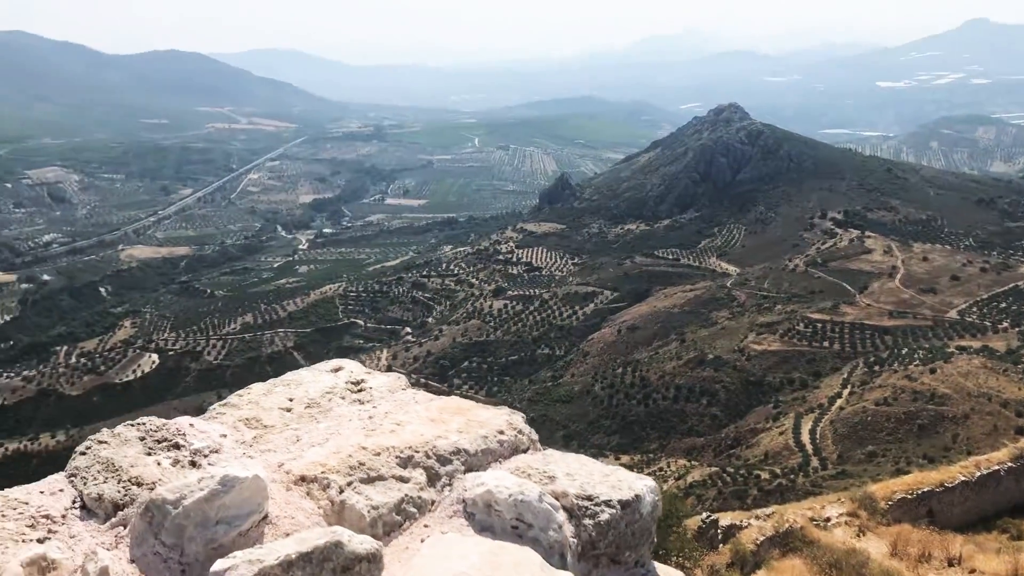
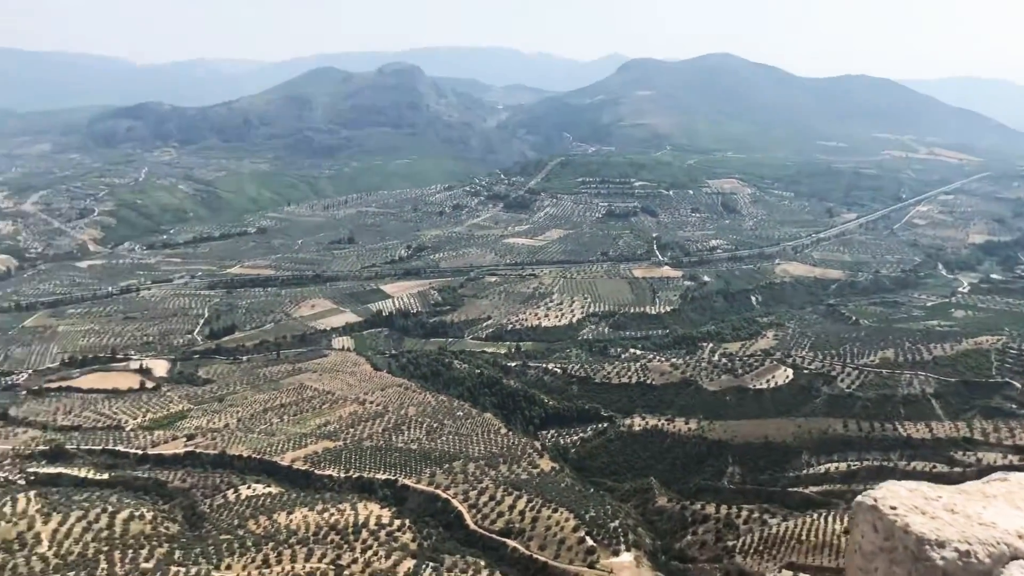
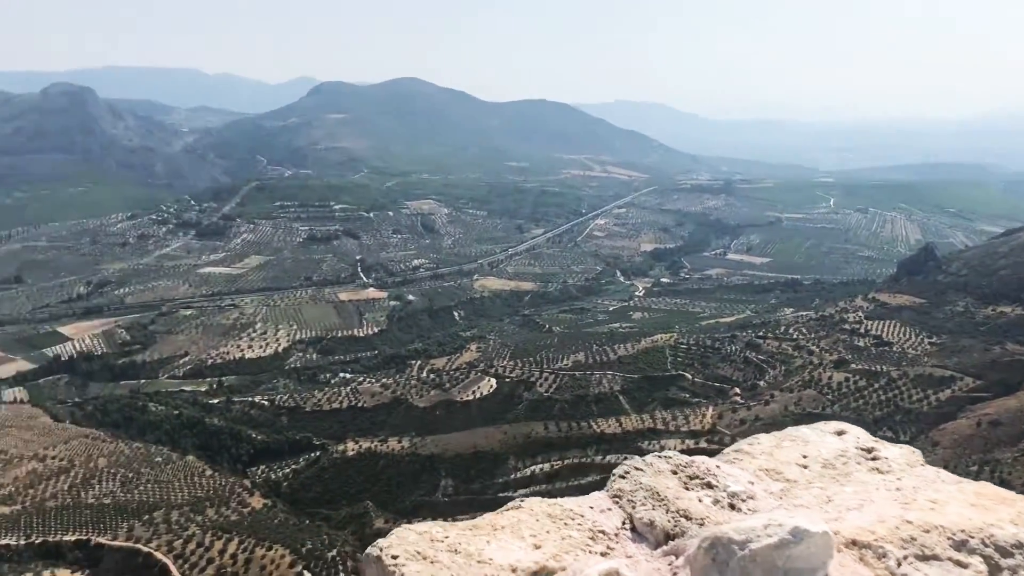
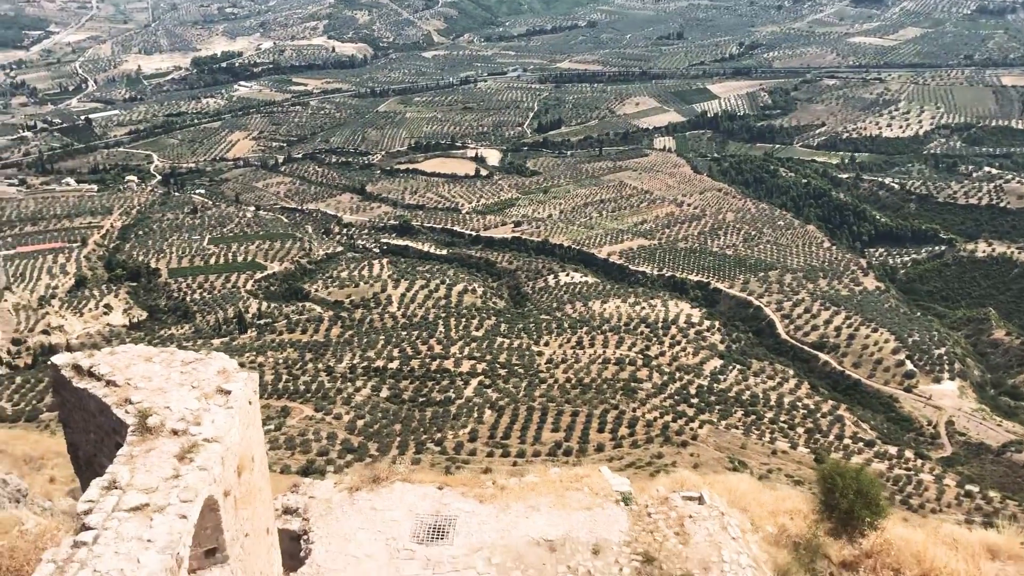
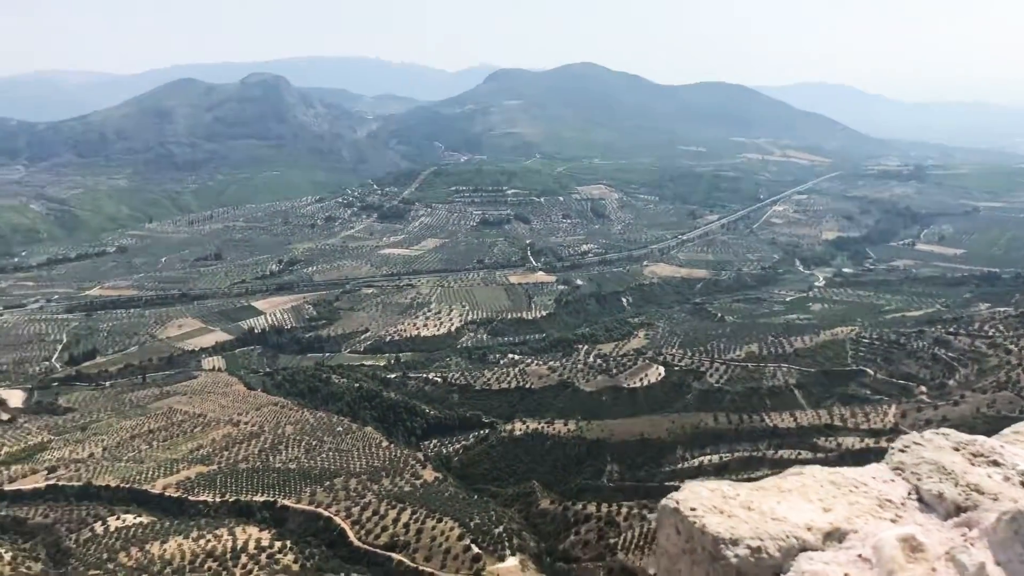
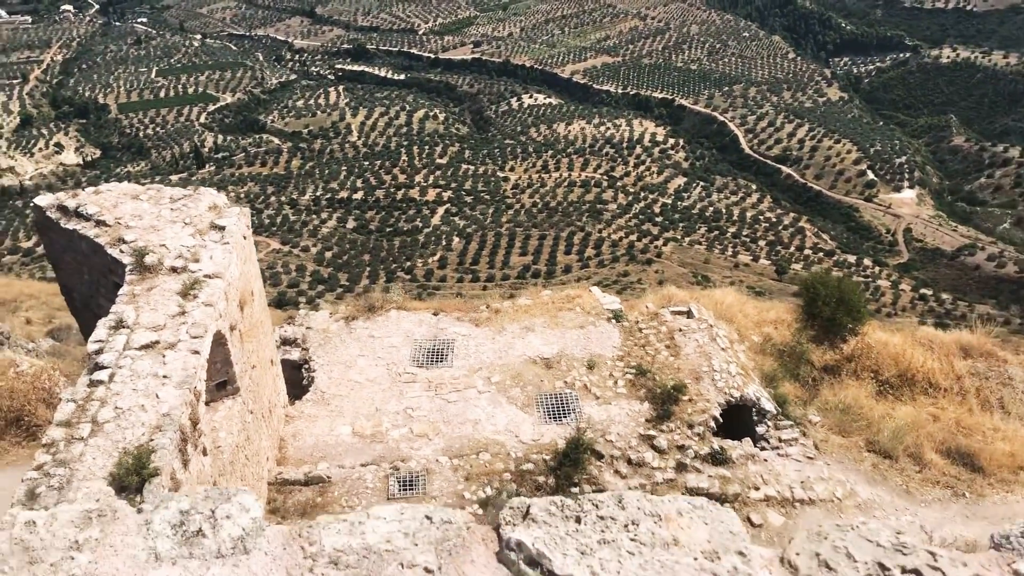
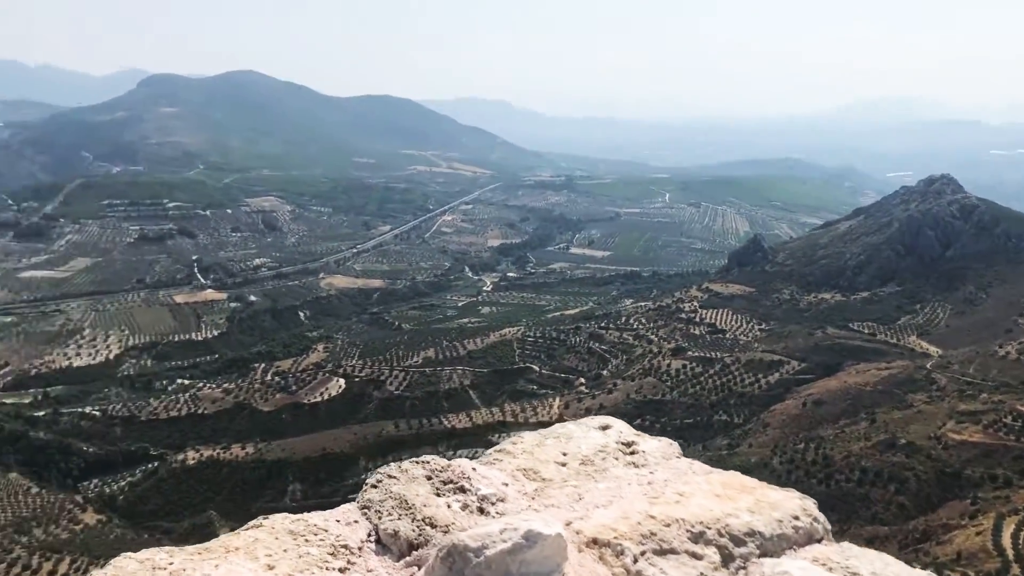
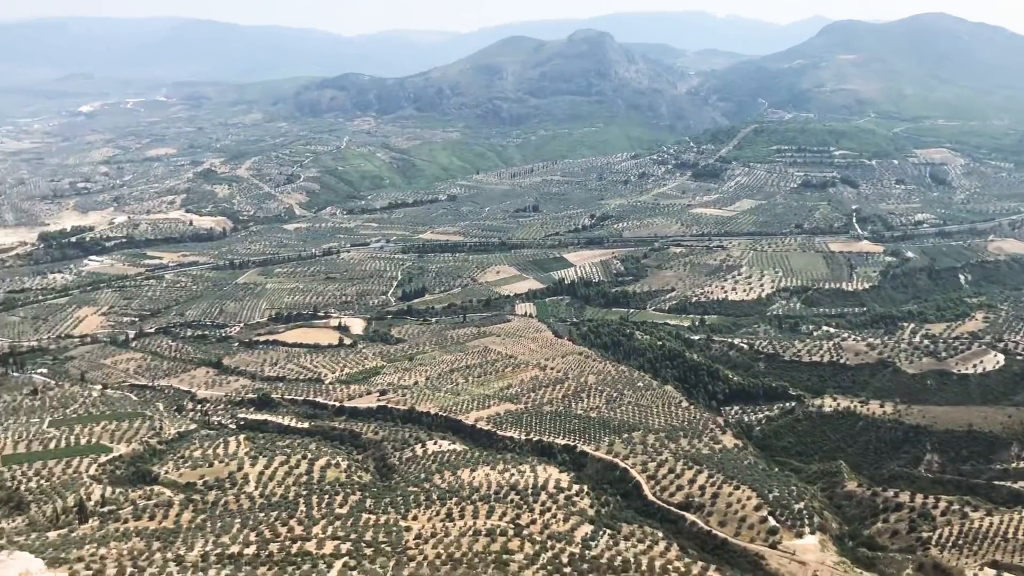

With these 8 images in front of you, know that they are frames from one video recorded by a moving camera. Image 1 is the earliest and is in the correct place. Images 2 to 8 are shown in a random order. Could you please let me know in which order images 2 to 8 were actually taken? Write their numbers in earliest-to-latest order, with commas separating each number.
7, 3, 5, 2, 8, 4, 6
